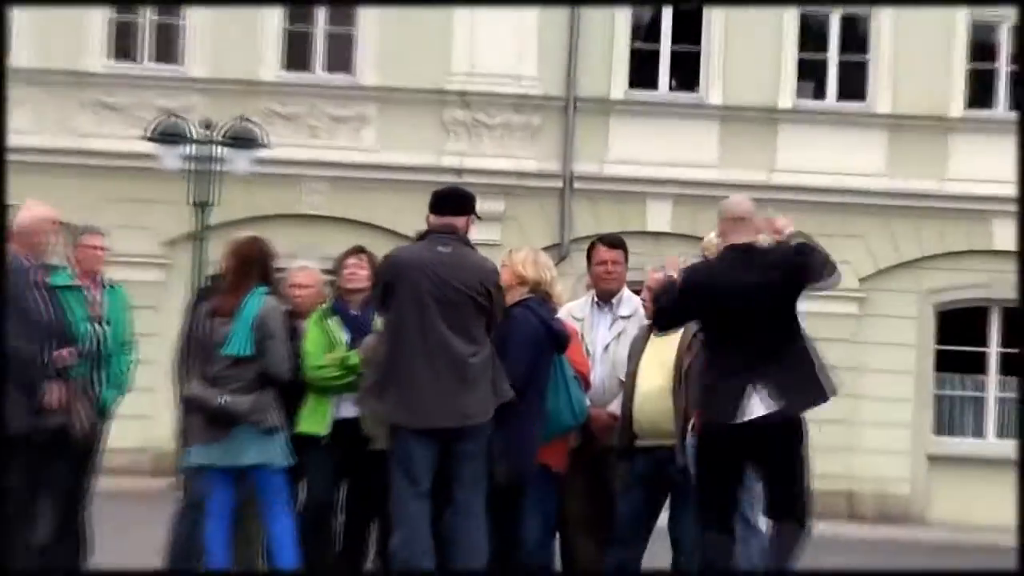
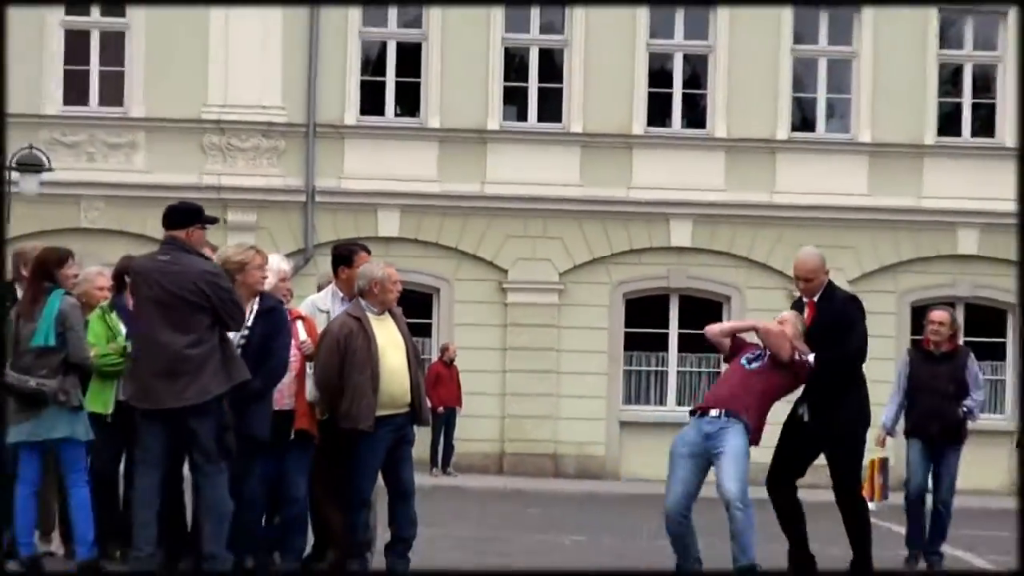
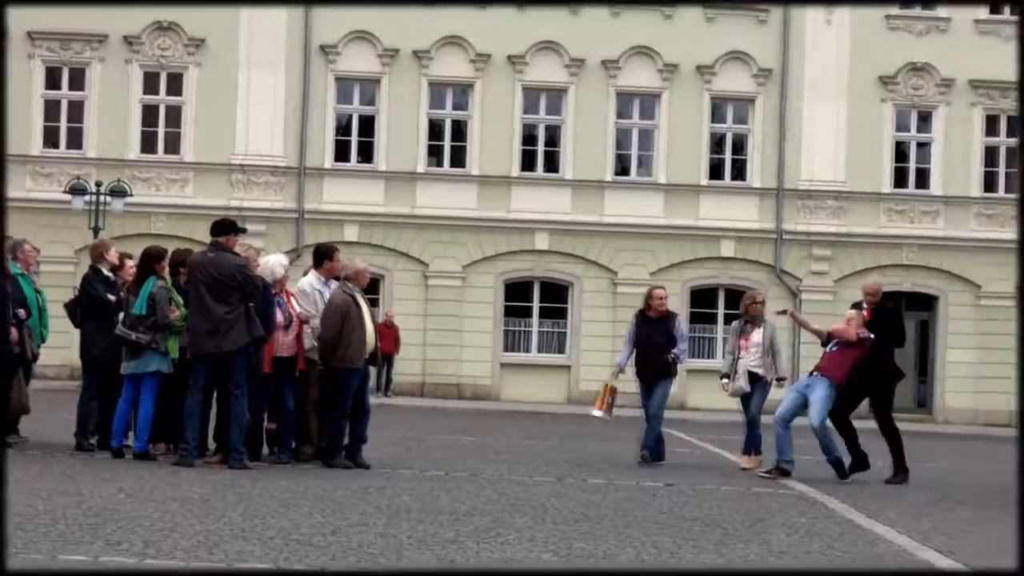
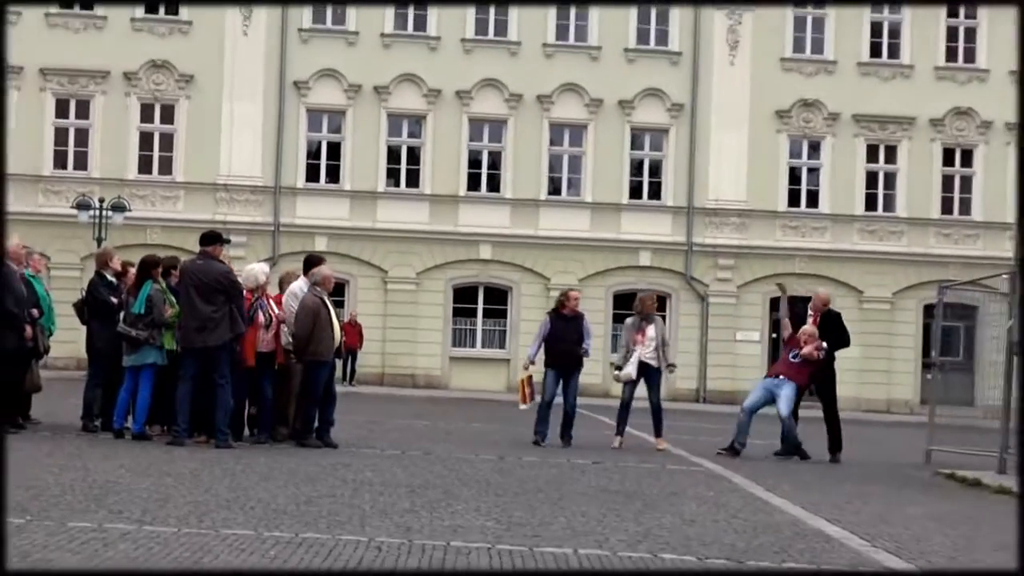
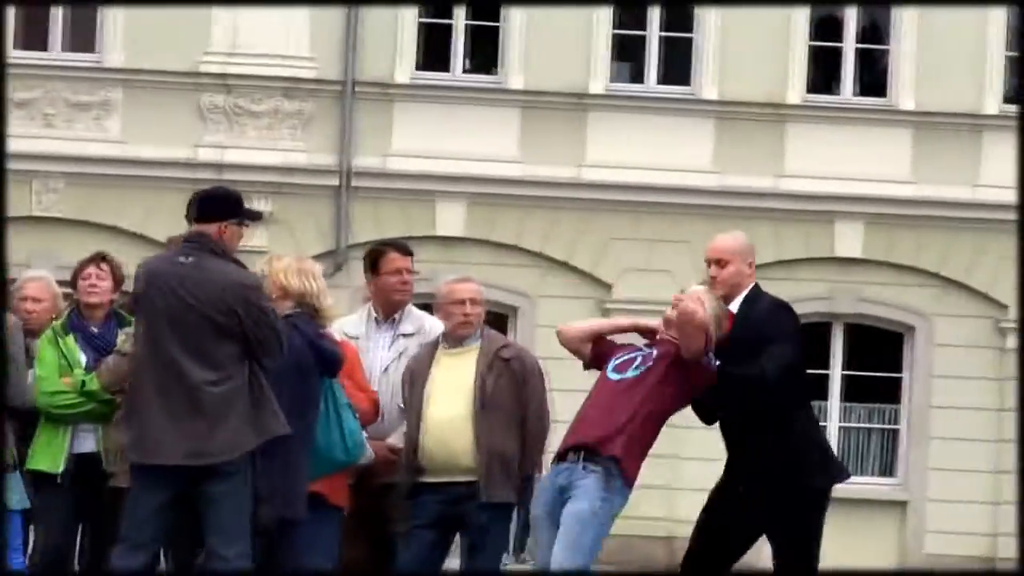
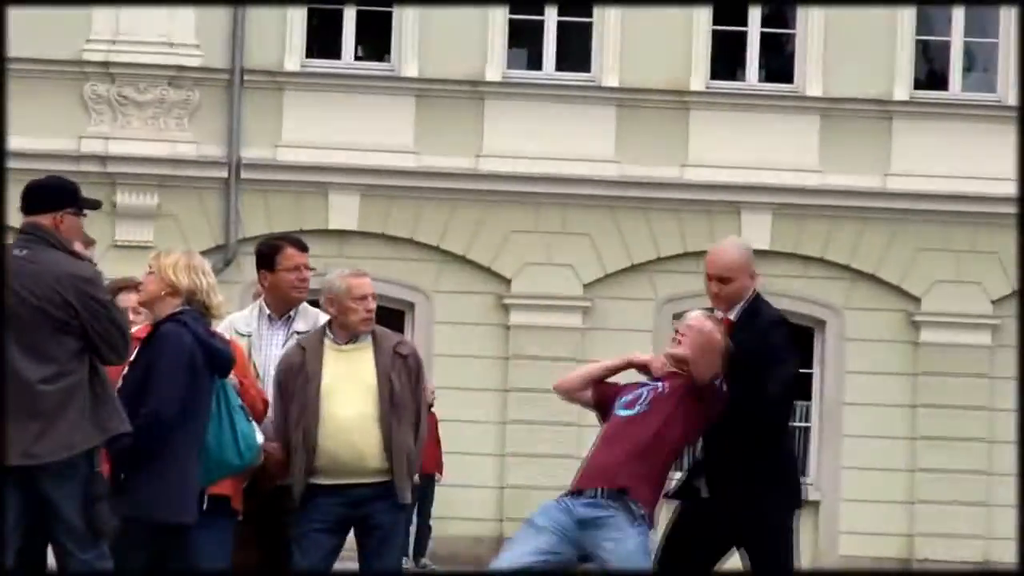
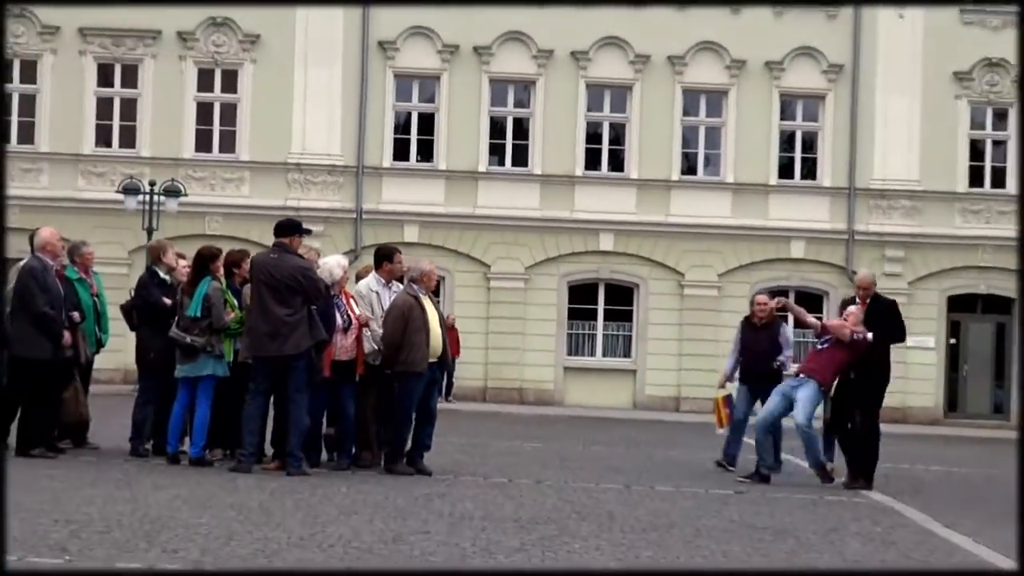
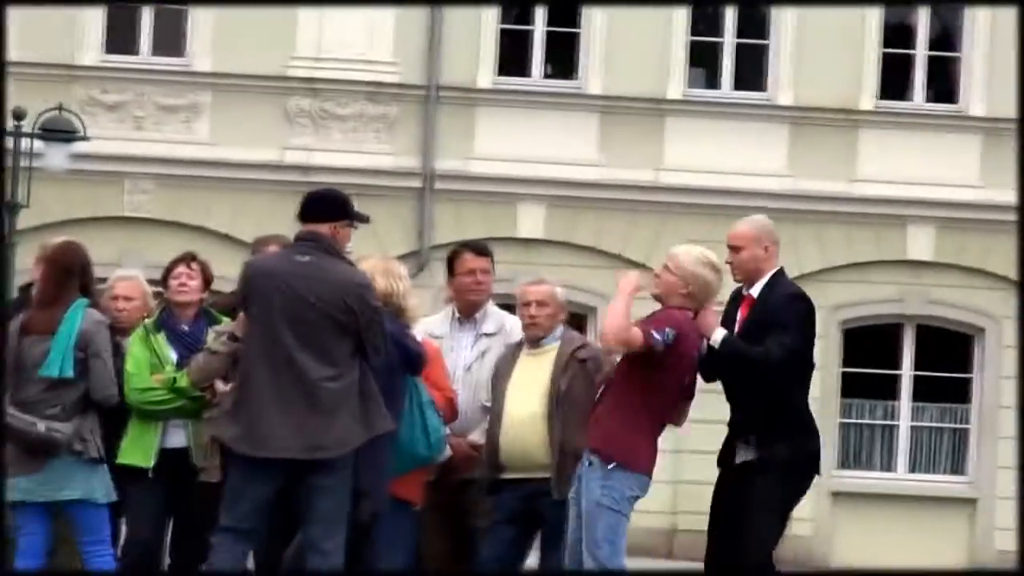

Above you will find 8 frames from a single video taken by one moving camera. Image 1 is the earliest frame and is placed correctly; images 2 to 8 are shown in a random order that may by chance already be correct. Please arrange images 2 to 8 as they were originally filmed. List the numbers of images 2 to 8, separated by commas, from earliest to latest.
8, 5, 6, 2, 7, 3, 4
